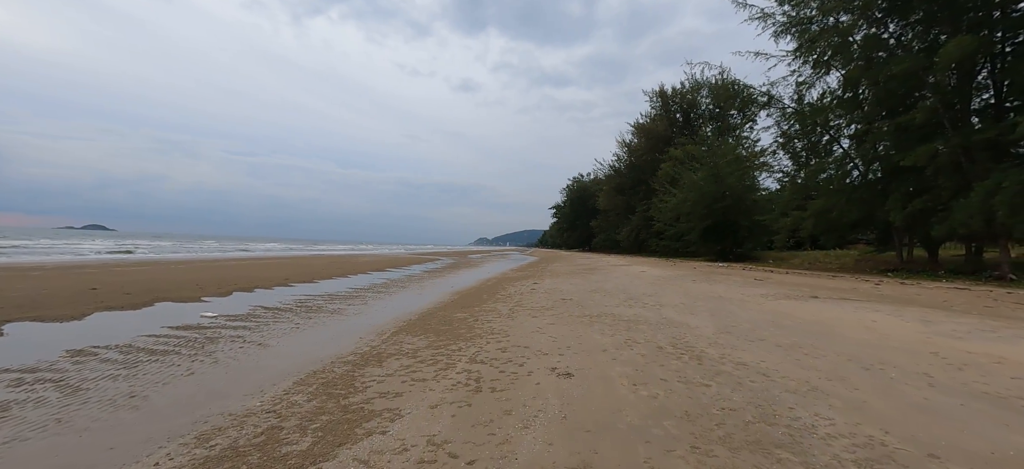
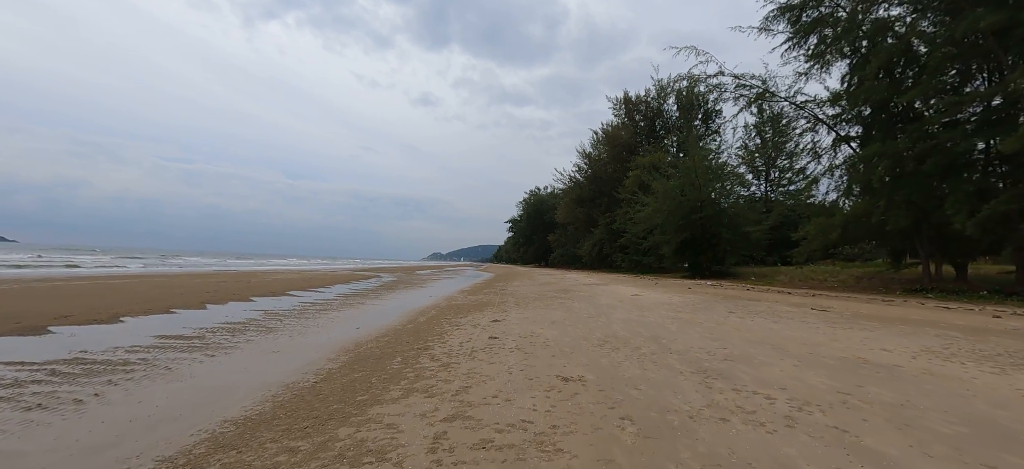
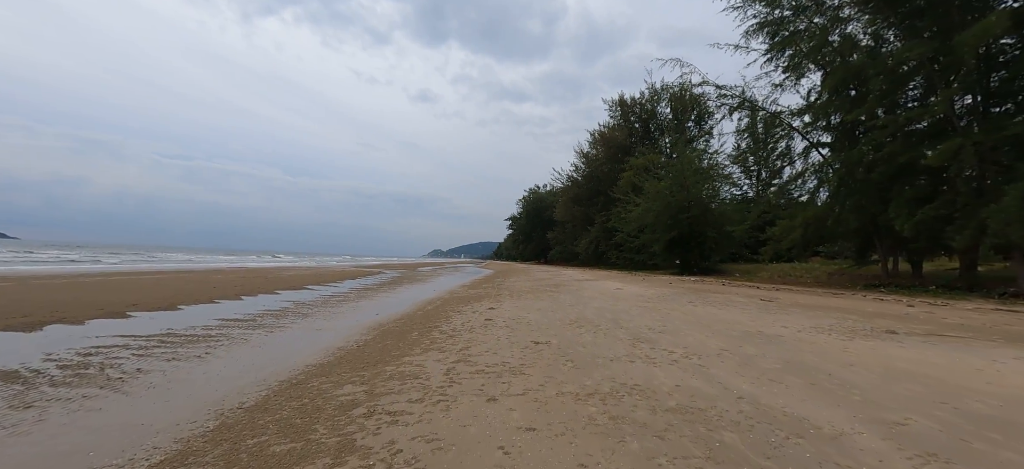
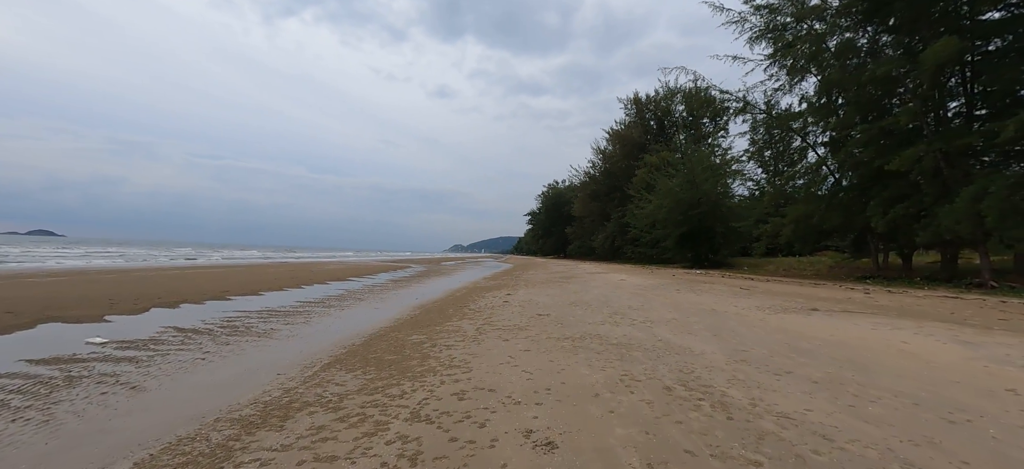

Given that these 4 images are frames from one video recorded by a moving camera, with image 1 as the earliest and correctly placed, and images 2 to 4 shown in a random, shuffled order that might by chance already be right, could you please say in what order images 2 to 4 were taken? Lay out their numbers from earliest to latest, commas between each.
4, 3, 2
